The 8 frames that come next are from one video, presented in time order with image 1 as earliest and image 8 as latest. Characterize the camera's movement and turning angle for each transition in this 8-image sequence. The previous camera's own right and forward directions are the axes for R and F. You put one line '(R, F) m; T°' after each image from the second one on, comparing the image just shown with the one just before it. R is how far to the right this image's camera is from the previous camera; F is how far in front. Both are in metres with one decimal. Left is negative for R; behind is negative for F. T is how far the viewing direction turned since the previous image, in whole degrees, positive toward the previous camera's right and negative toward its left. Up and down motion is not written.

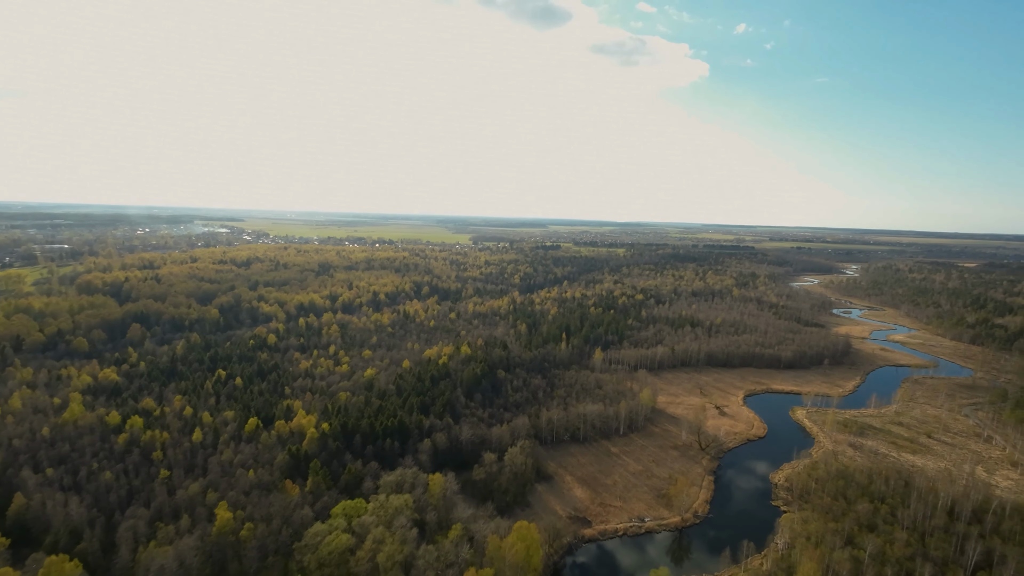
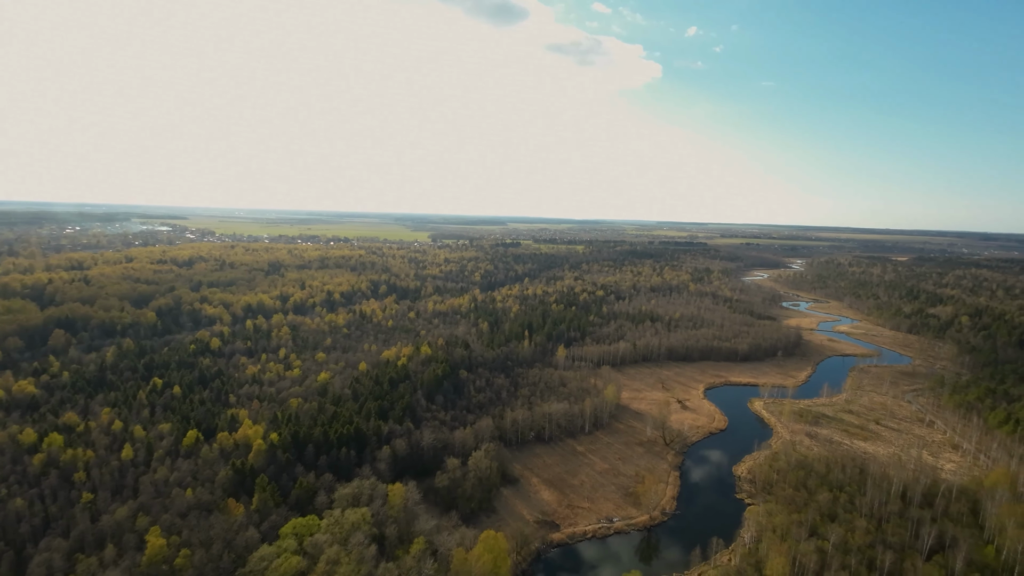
(-0.2, +1.7) m; +5°
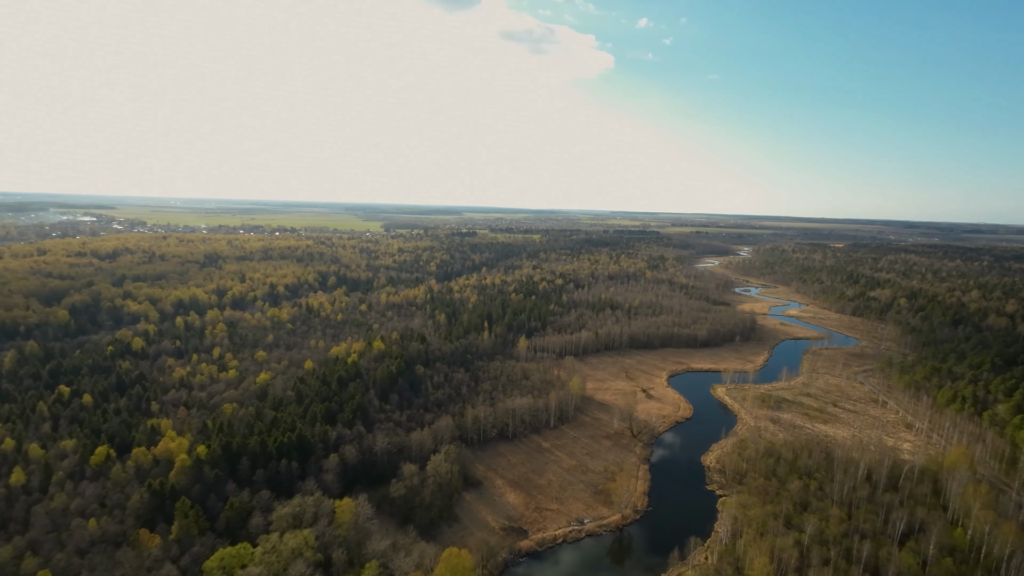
(-0.3, +3.3) m; +5°
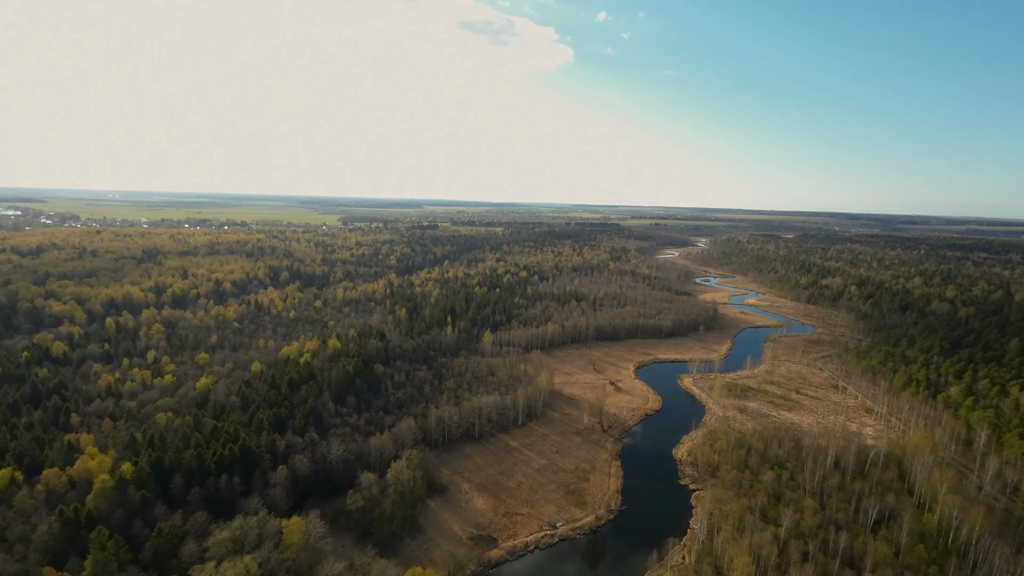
(-0.1, +2.4) m; +4°
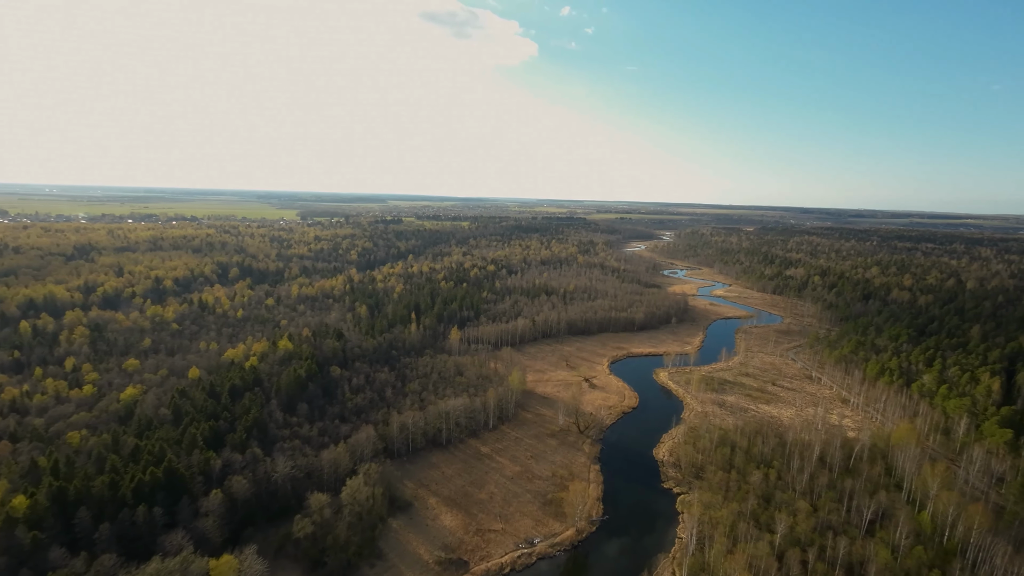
(-0.1, +3.6) m; +4°
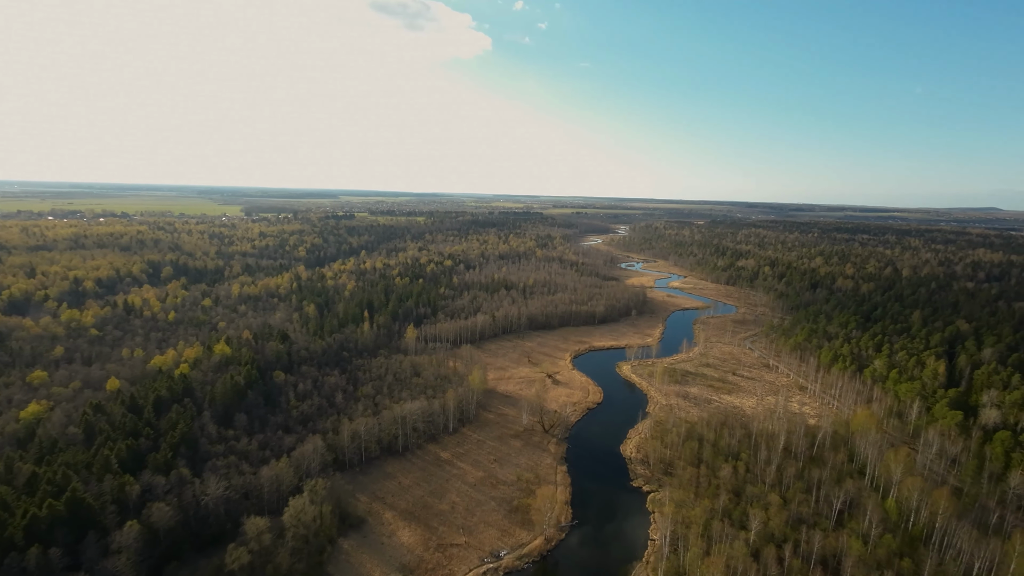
(-0.1, +2.4) m; +5°
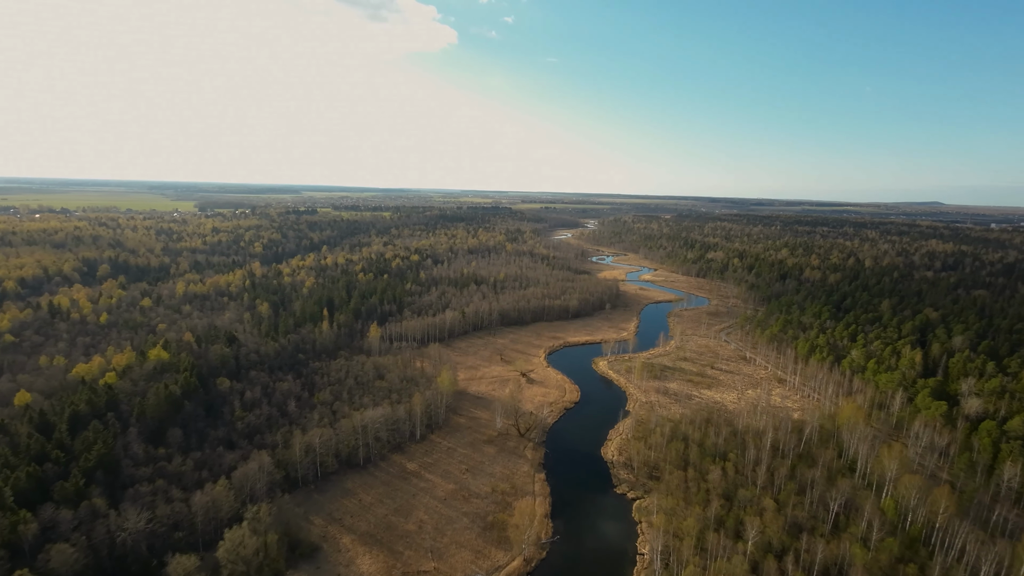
(-0.1, +3.3) m; +4°
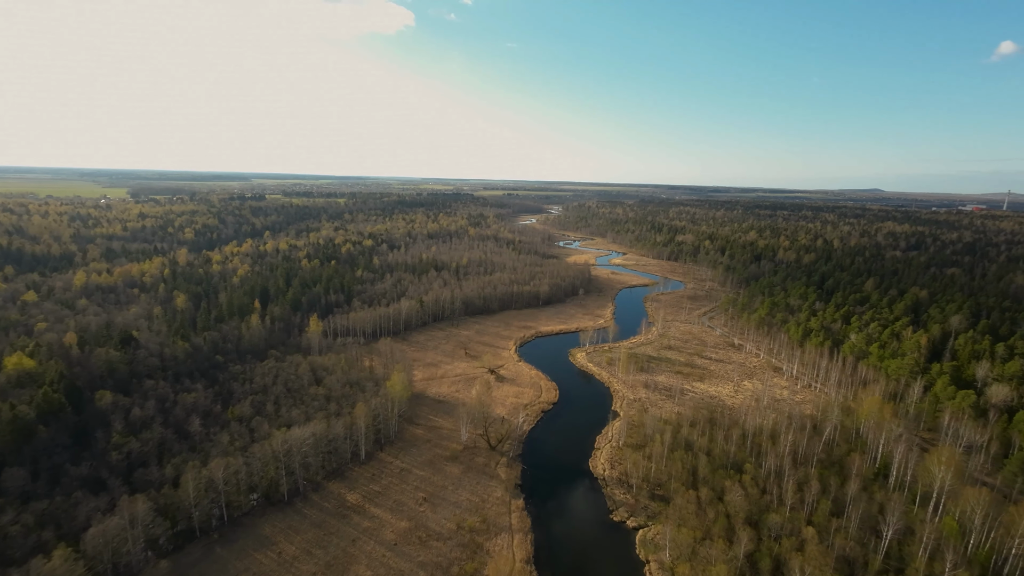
(-0.2, +7.4) m; +4°
